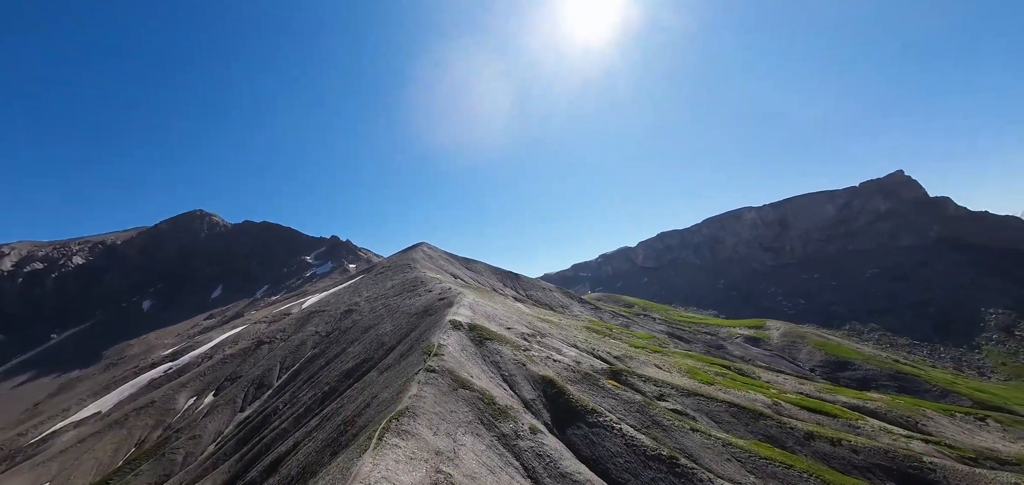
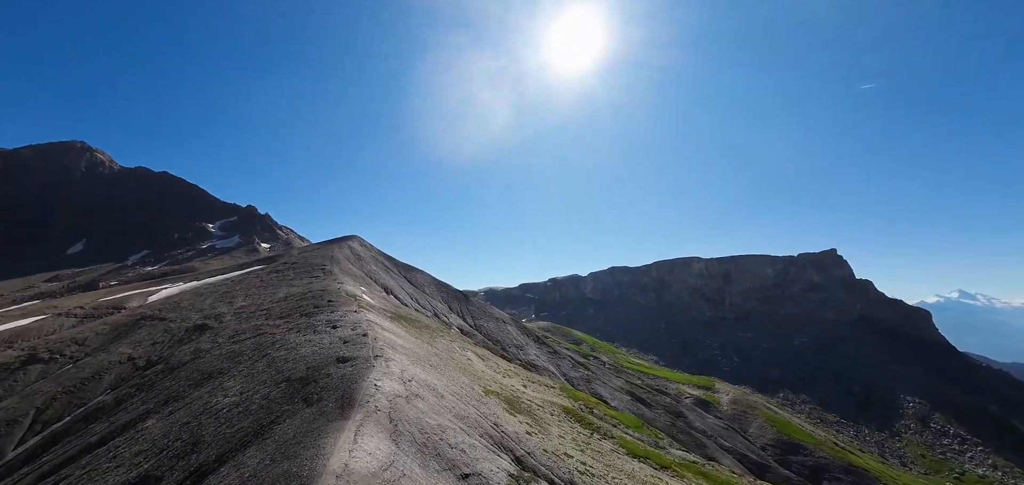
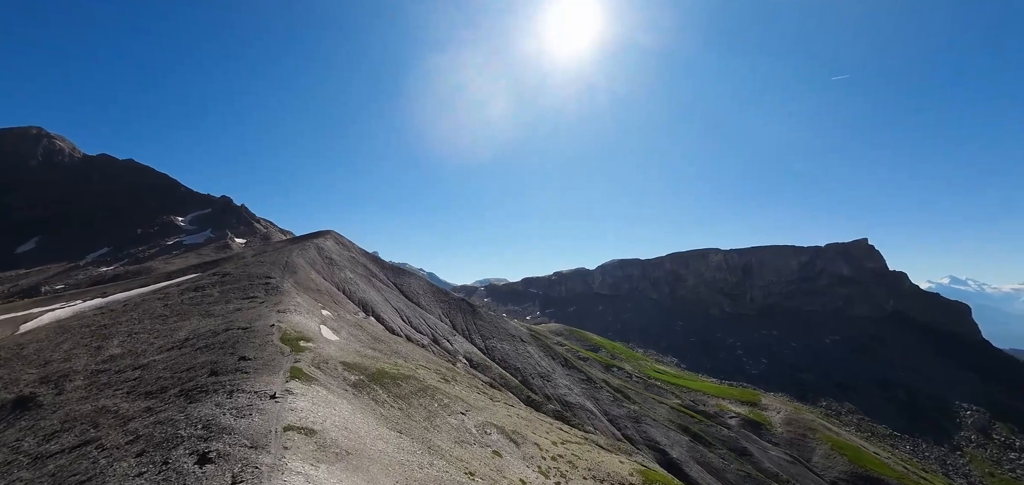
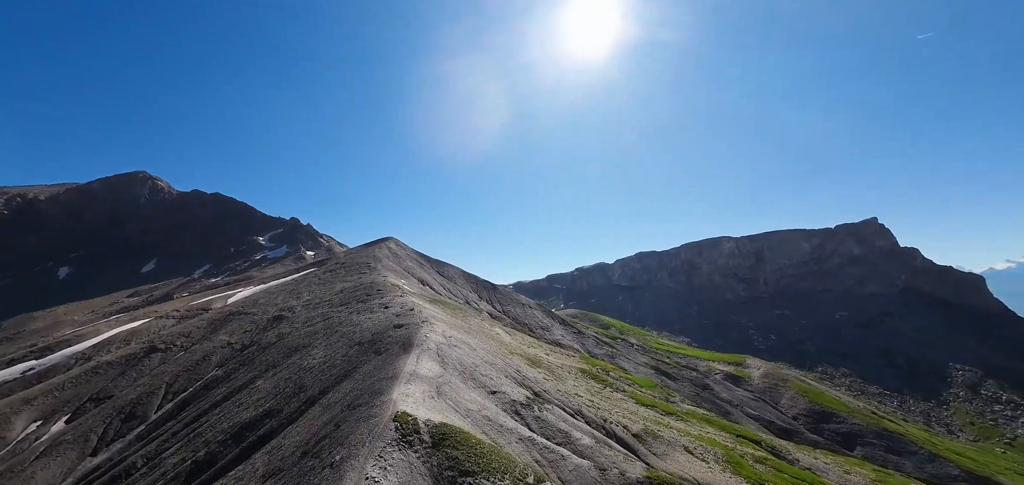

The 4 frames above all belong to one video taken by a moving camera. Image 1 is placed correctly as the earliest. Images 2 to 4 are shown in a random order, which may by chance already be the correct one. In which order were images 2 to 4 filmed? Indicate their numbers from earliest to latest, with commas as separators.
4, 2, 3
